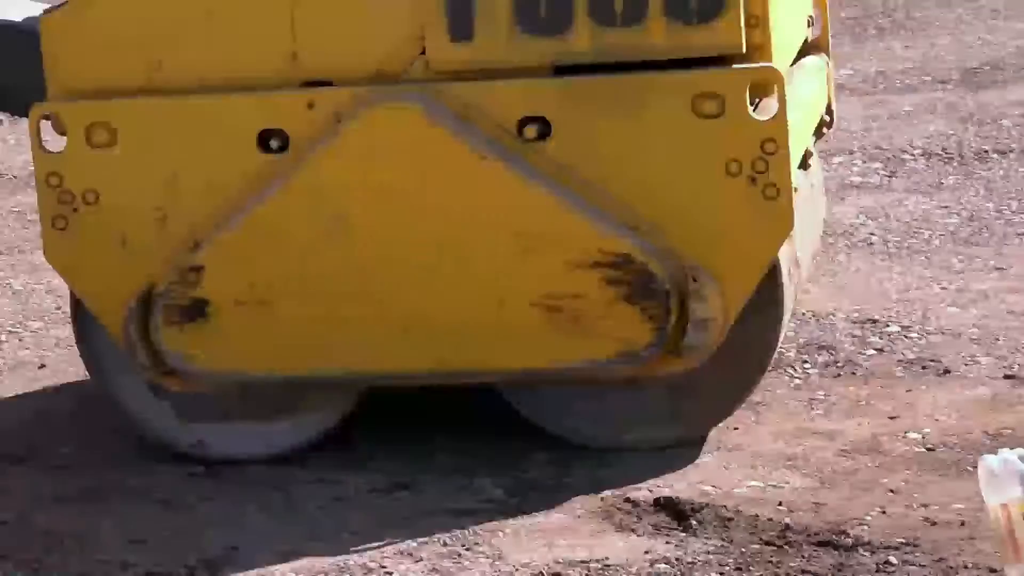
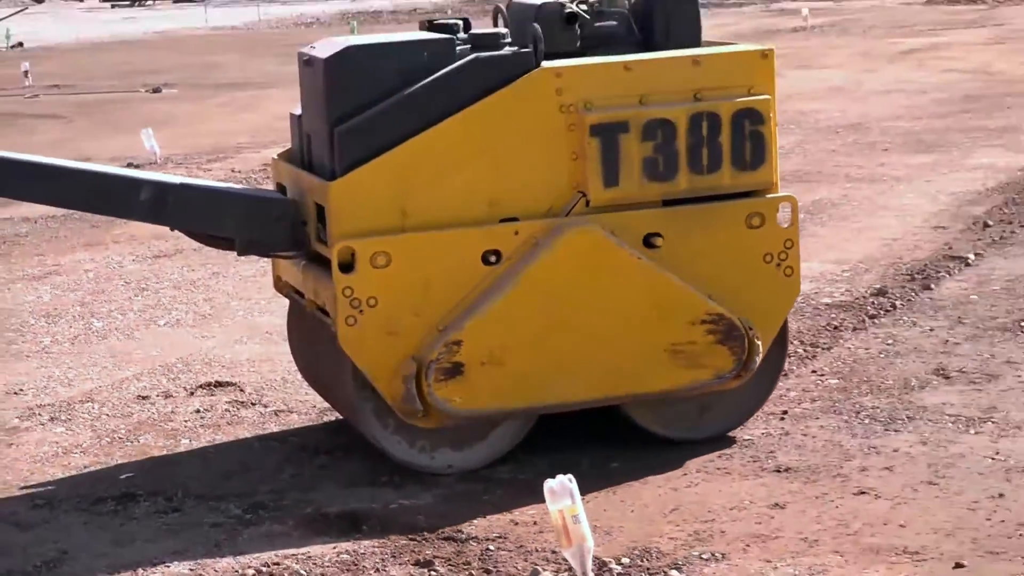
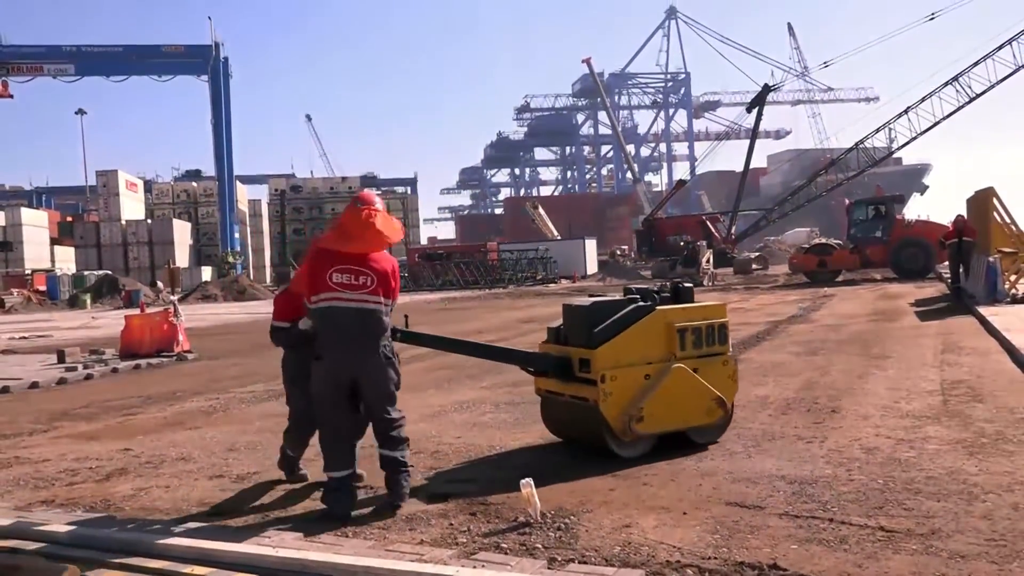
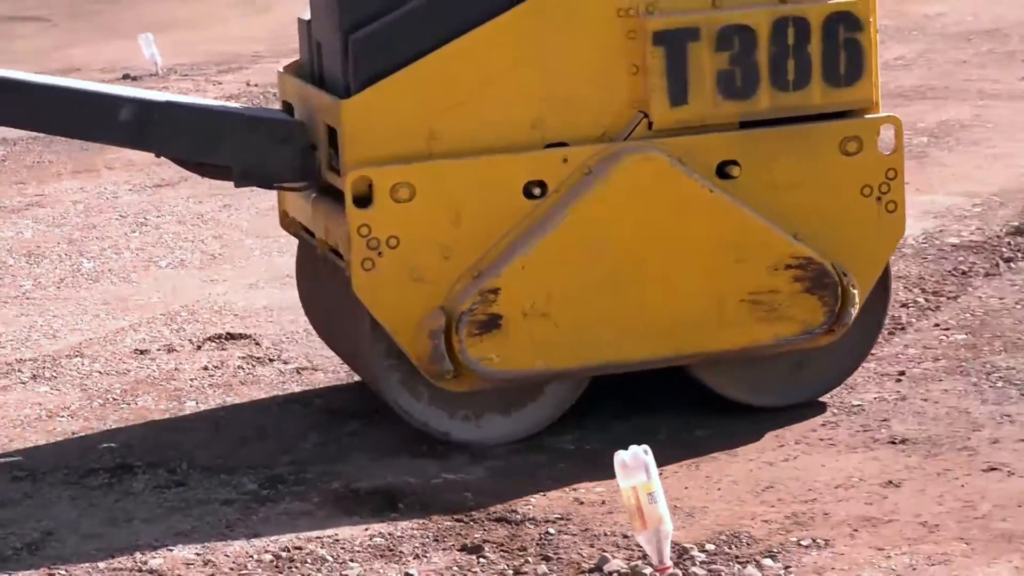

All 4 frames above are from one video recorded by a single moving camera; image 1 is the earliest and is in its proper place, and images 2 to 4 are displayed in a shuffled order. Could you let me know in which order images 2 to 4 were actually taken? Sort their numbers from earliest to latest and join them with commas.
4, 2, 3
